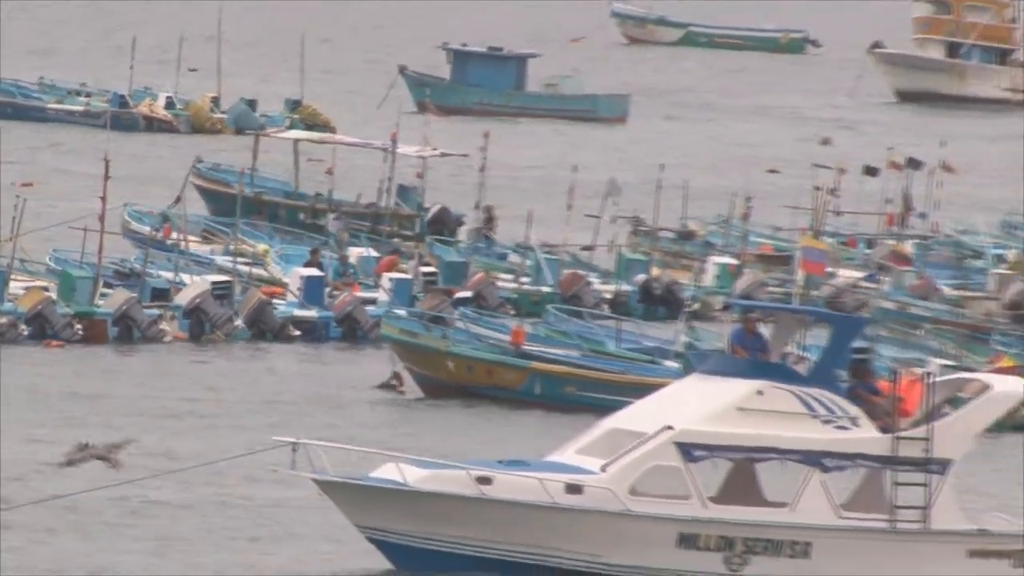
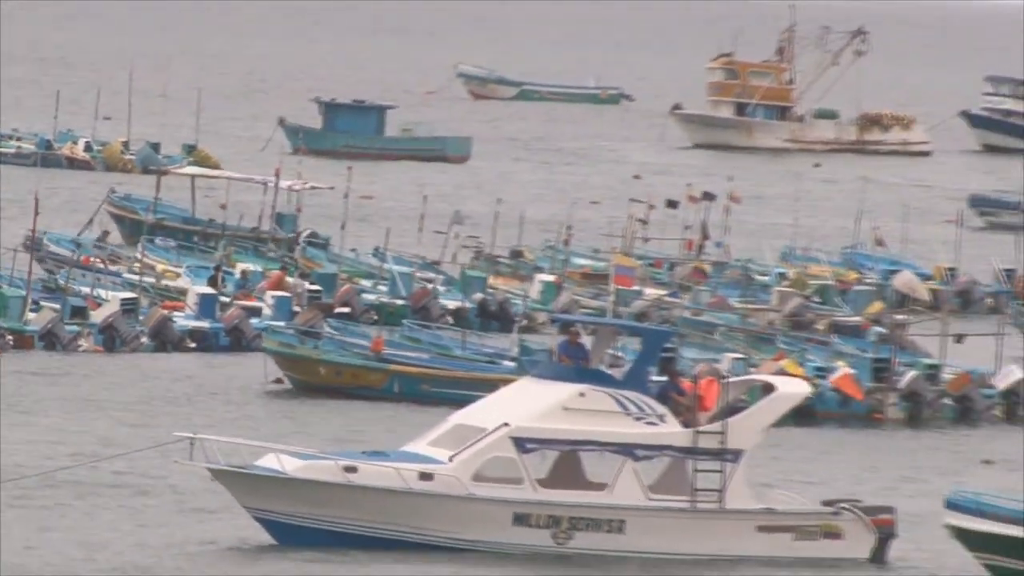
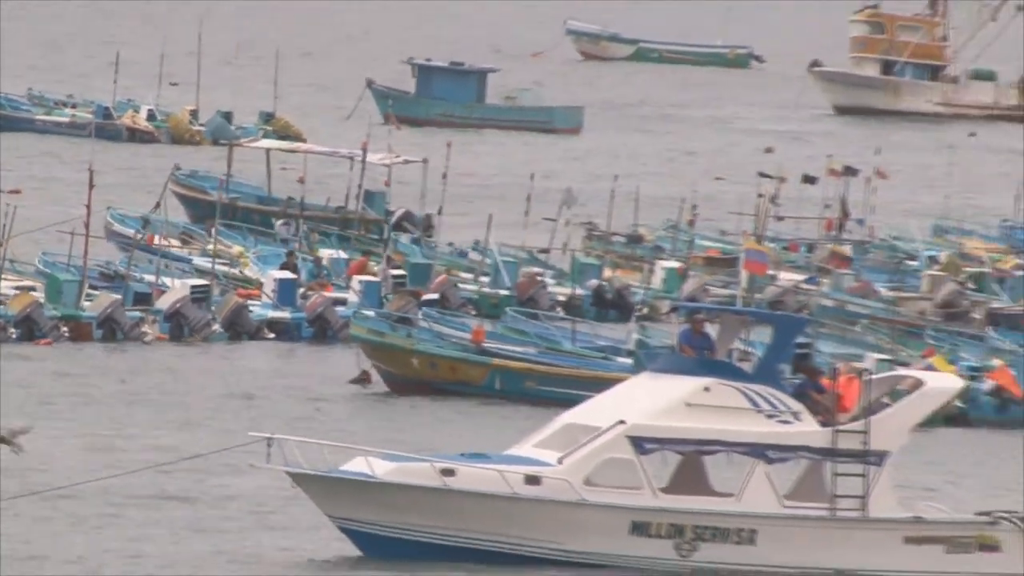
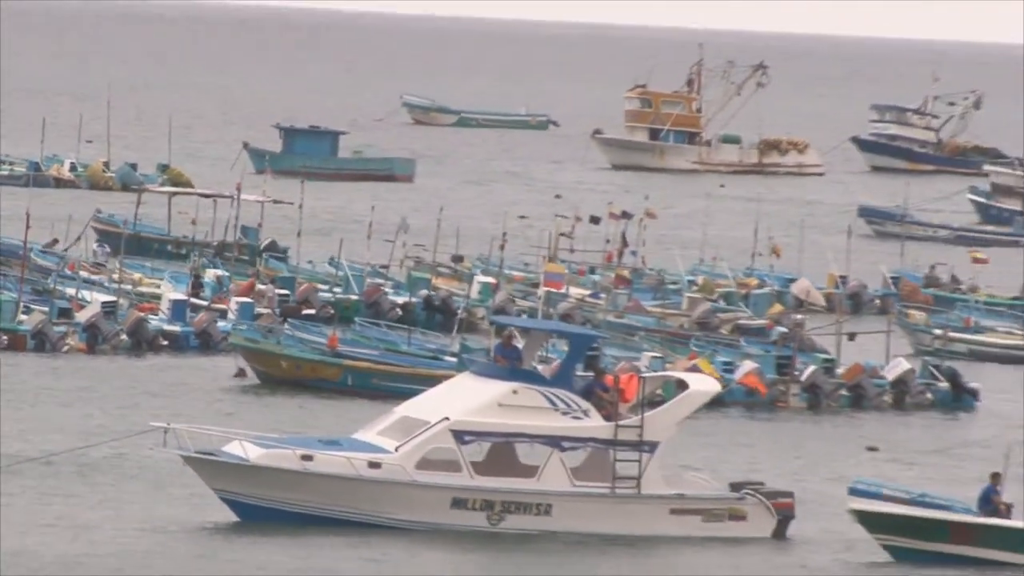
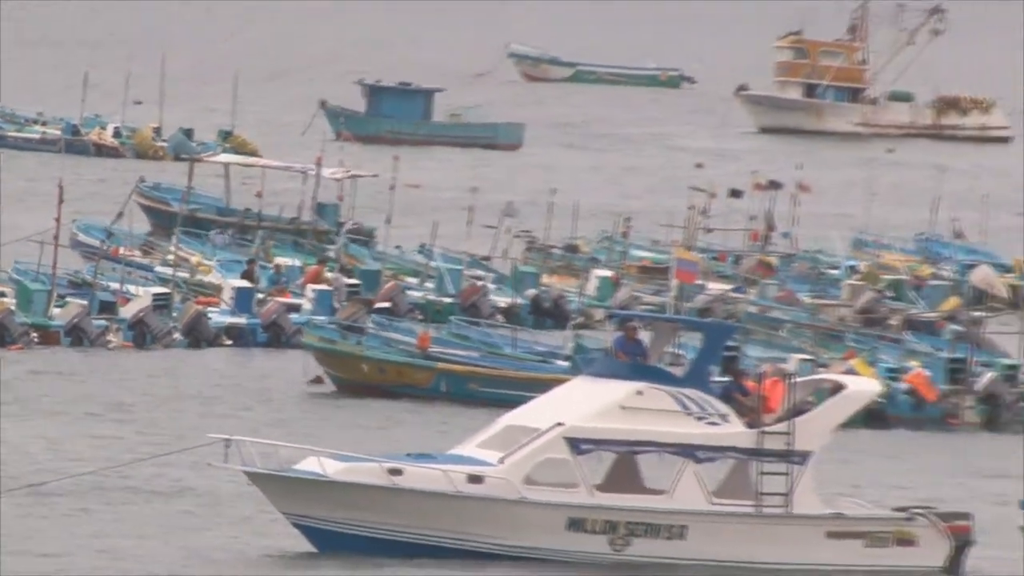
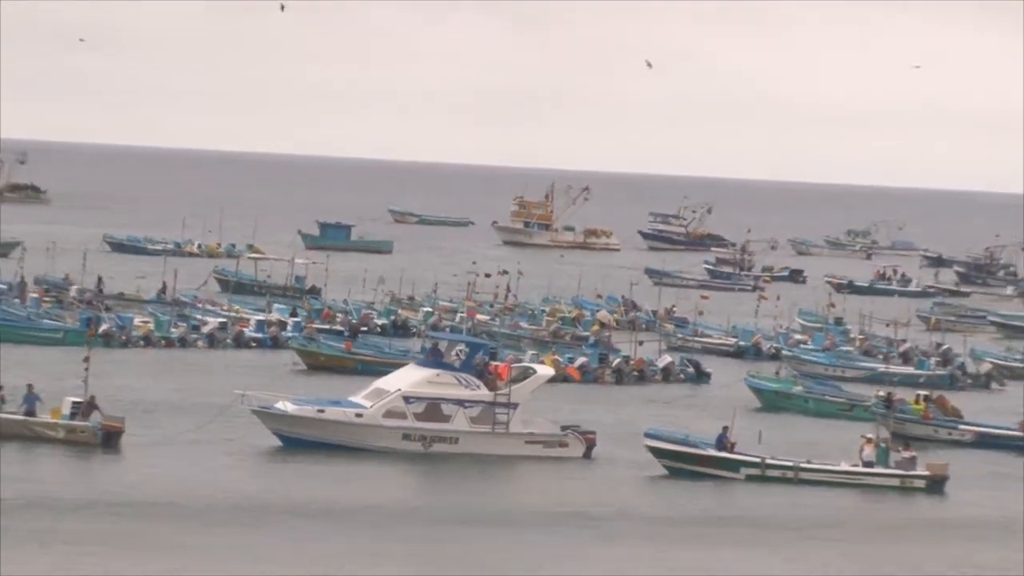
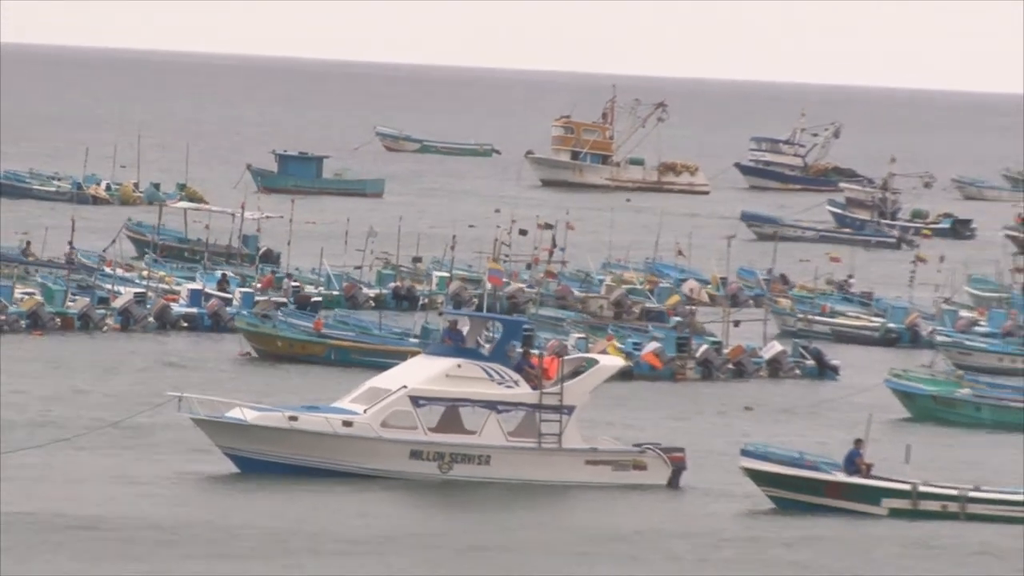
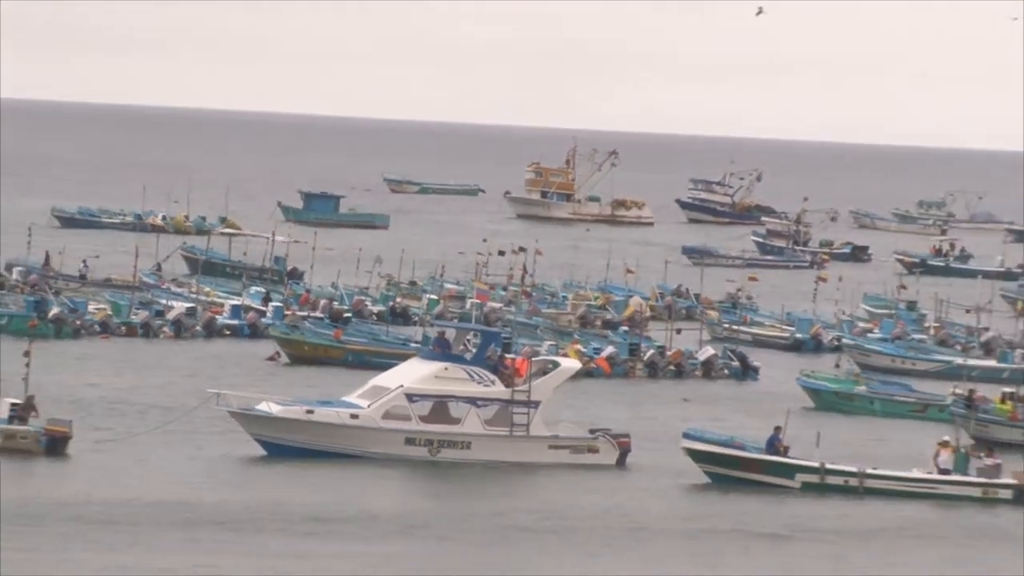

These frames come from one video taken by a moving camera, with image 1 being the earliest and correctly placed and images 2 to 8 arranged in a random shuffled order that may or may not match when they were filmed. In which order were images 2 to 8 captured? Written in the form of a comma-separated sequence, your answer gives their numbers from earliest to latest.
3, 5, 2, 4, 7, 8, 6
